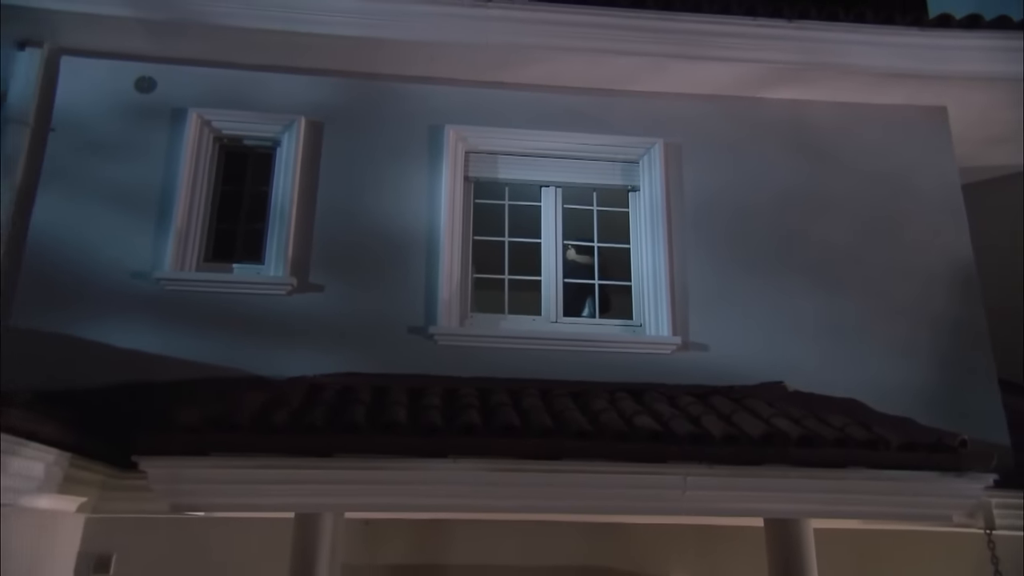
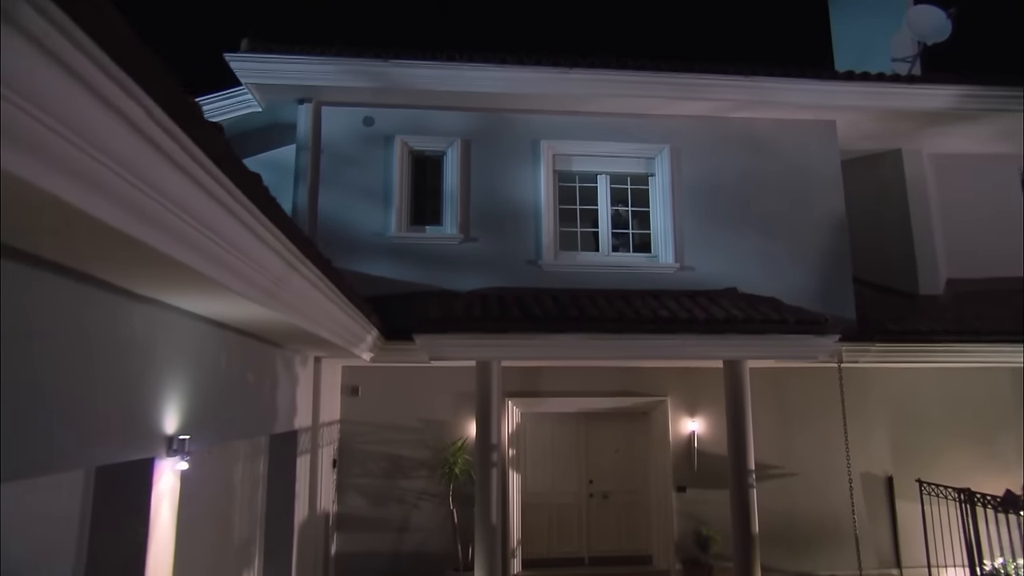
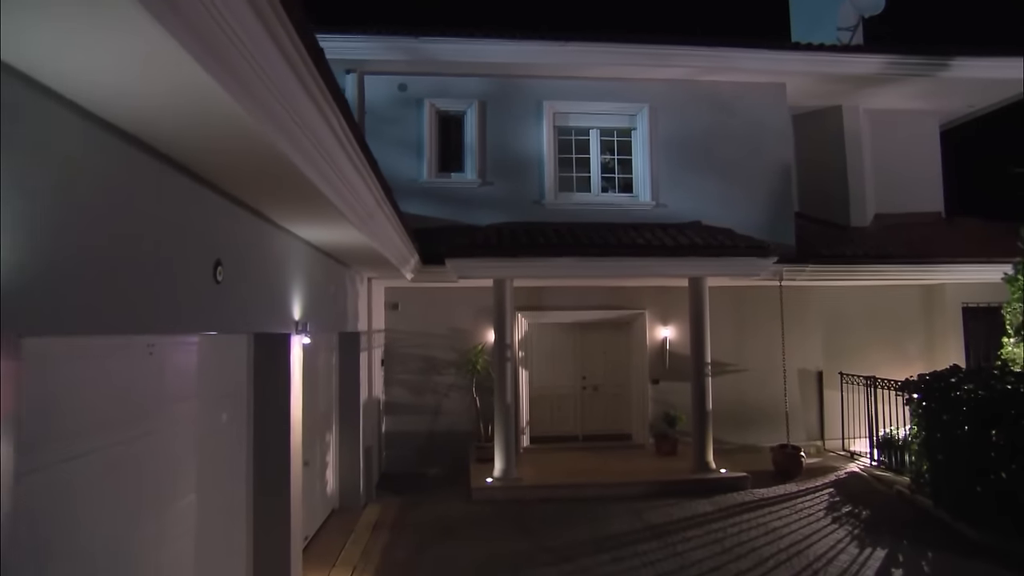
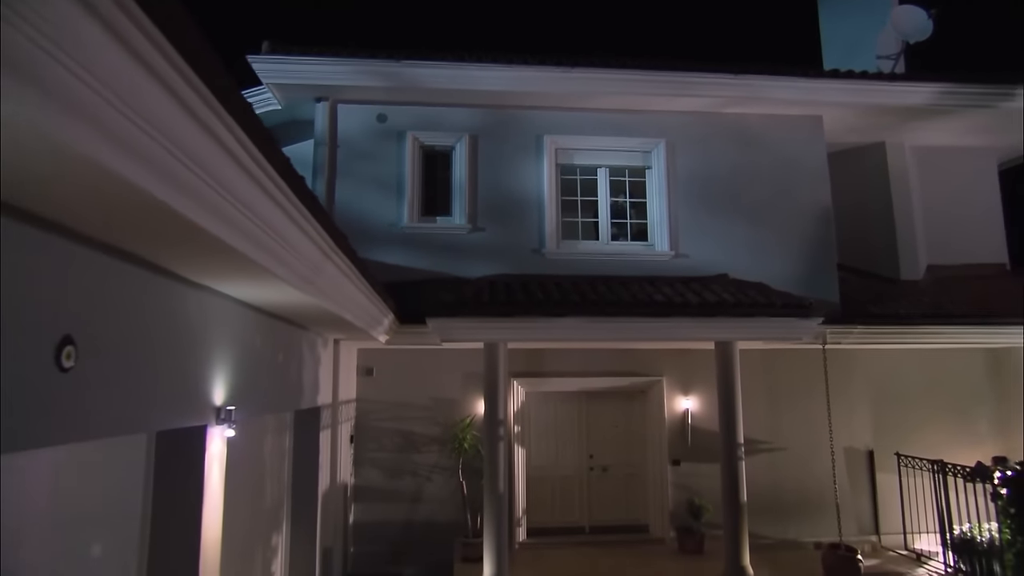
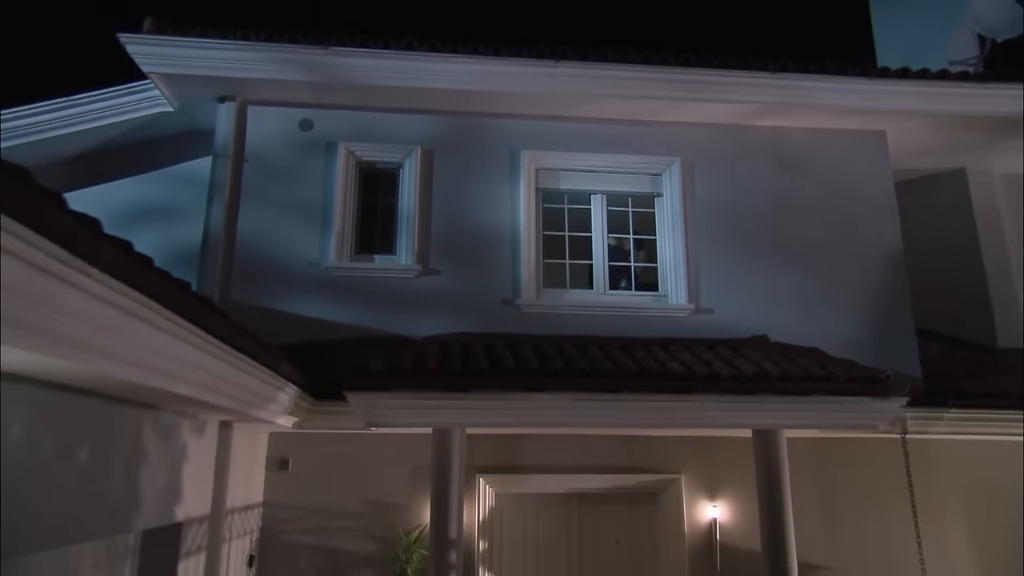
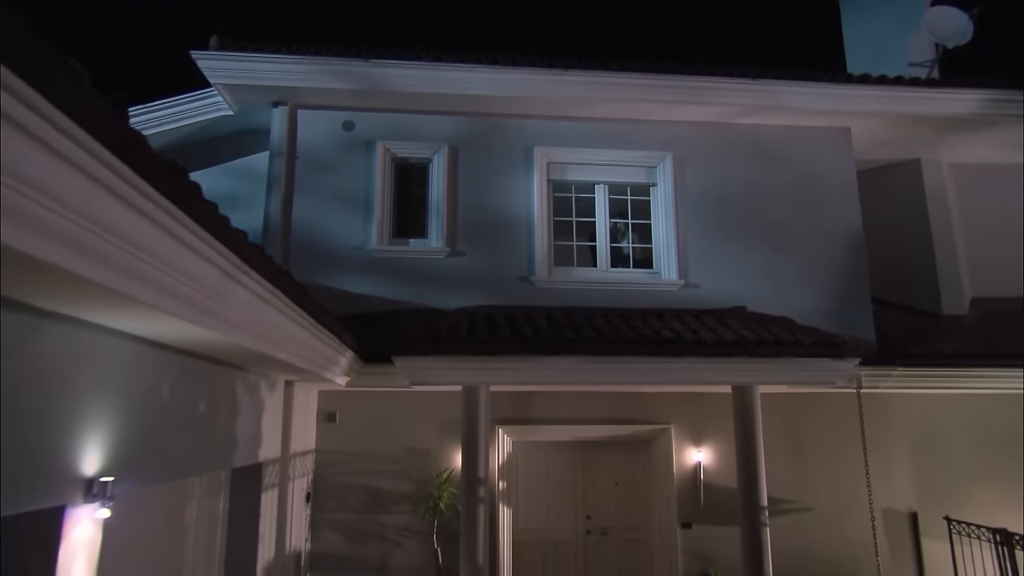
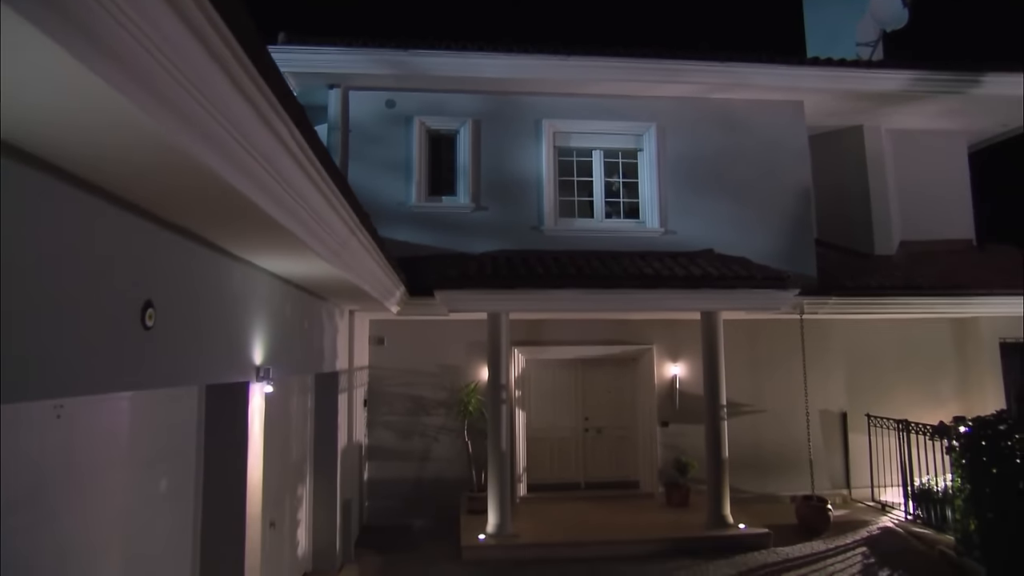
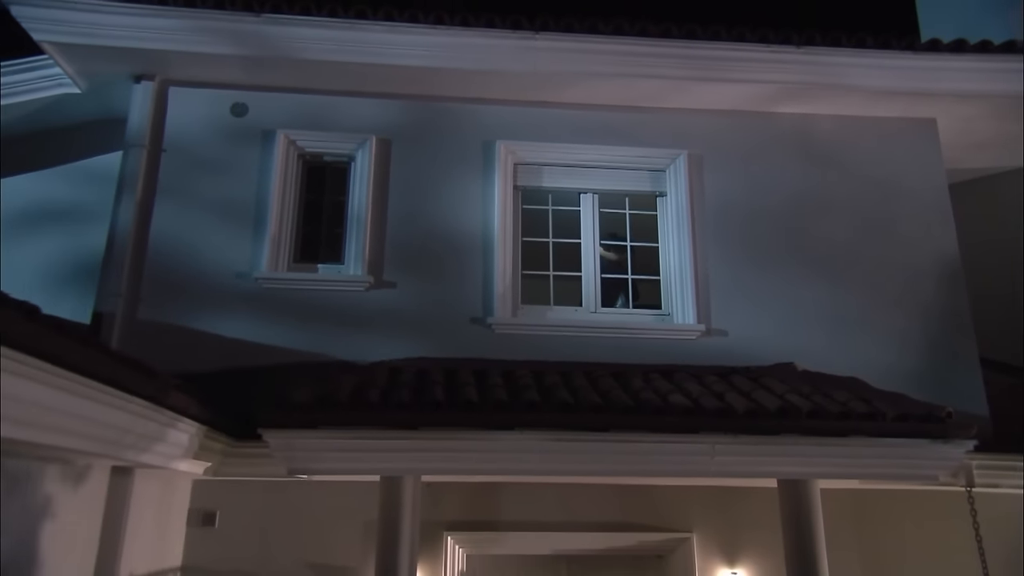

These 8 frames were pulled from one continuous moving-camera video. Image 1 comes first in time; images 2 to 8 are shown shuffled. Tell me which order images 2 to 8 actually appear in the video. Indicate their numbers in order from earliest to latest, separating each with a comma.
8, 5, 6, 2, 4, 7, 3
